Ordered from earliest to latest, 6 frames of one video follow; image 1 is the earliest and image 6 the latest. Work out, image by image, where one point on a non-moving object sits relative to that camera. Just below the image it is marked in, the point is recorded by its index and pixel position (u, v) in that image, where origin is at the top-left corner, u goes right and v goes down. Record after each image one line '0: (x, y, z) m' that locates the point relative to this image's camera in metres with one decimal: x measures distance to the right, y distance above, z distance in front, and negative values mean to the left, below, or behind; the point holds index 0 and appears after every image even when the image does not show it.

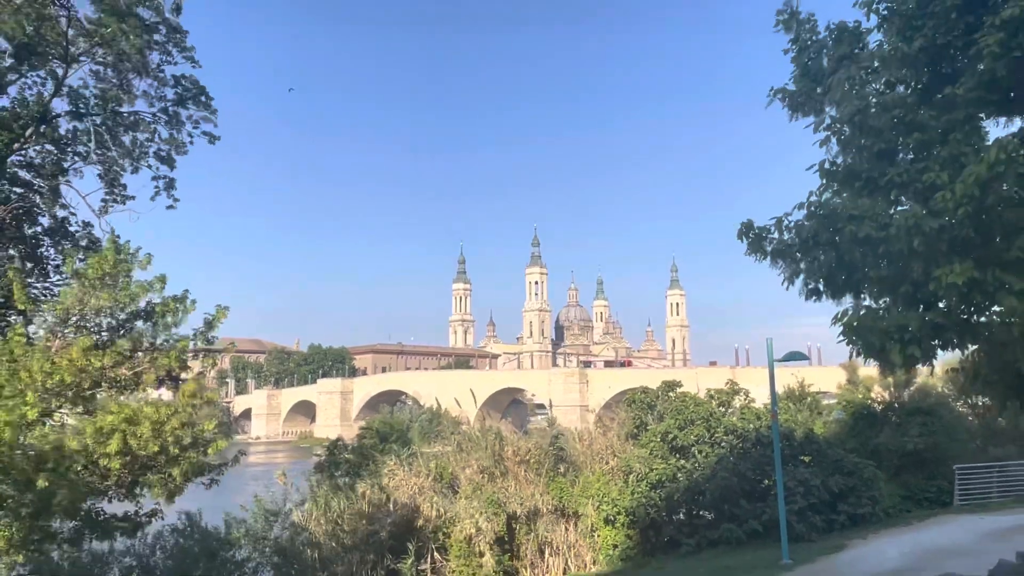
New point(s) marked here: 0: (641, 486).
0: (+1.9, -3.1, +11.3) m
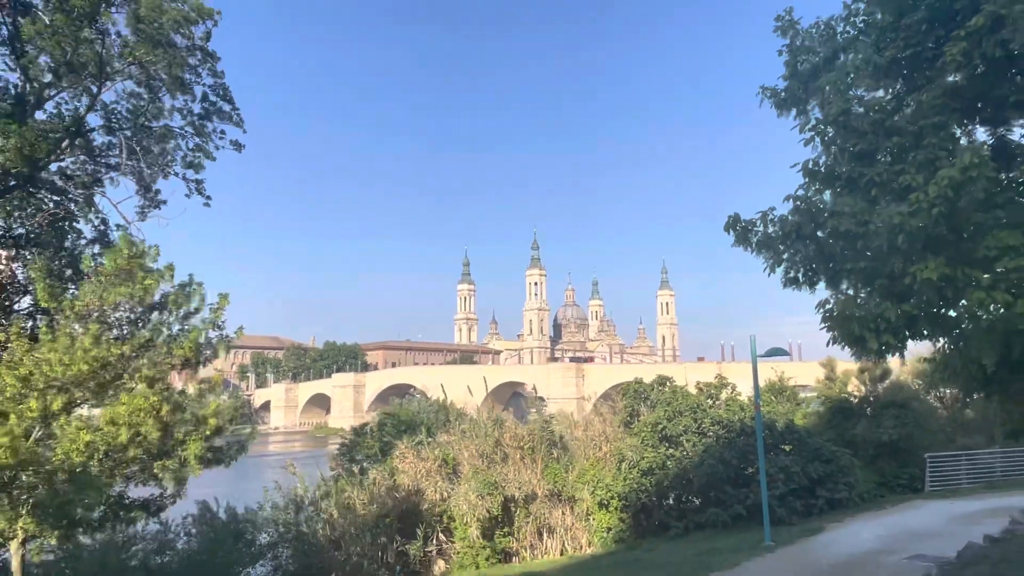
0: (+1.9, -3.1, +11.8) m
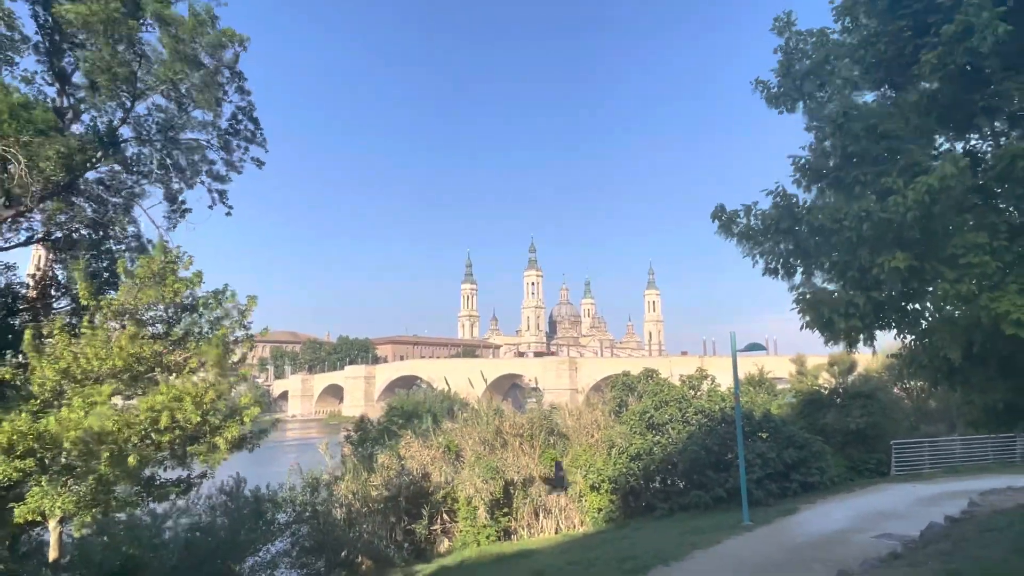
0: (+1.9, -3.0, +12.5) m
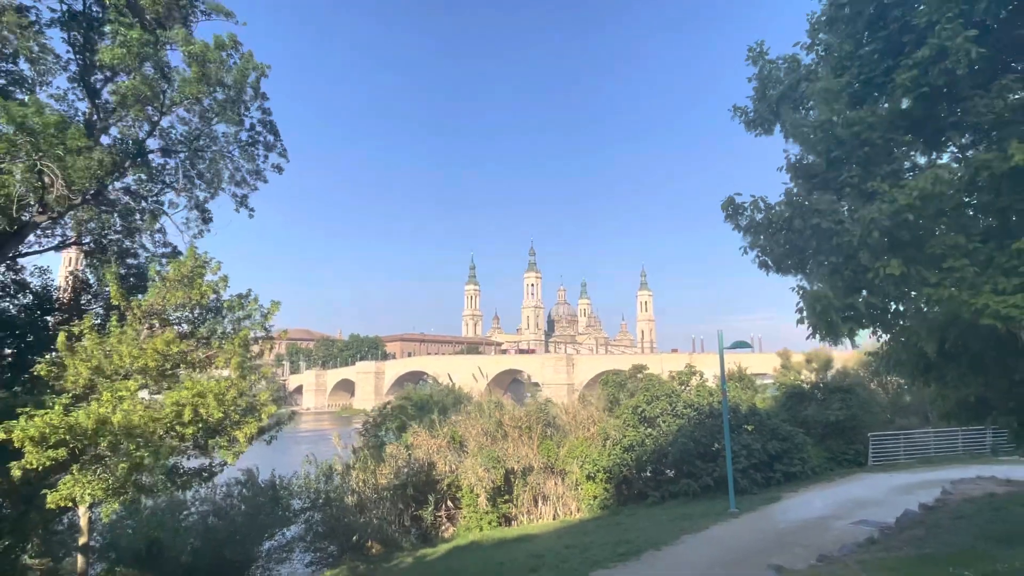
0: (+2.0, -3.0, +13.1) m
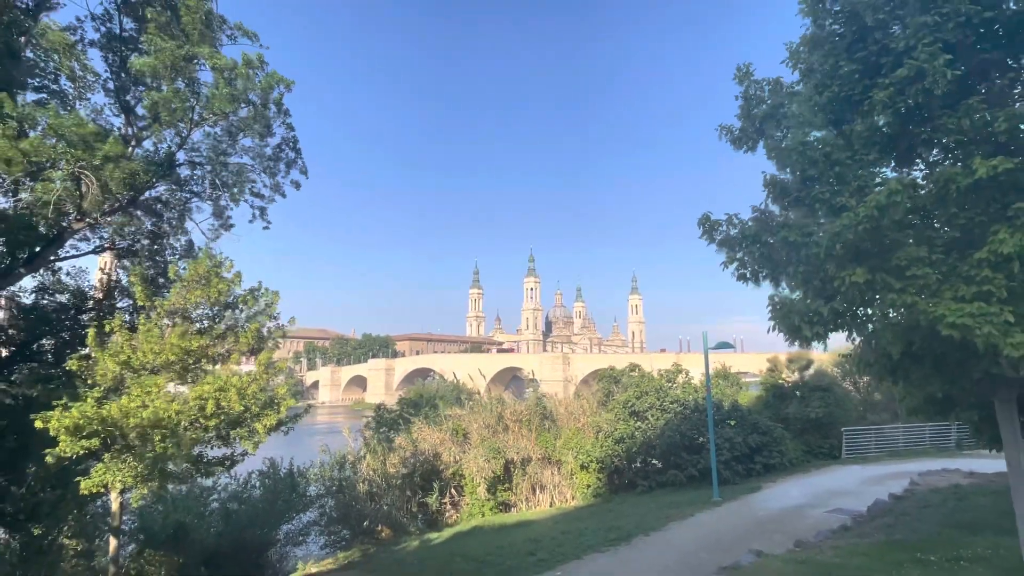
0: (+2.0, -3.1, +13.9) m
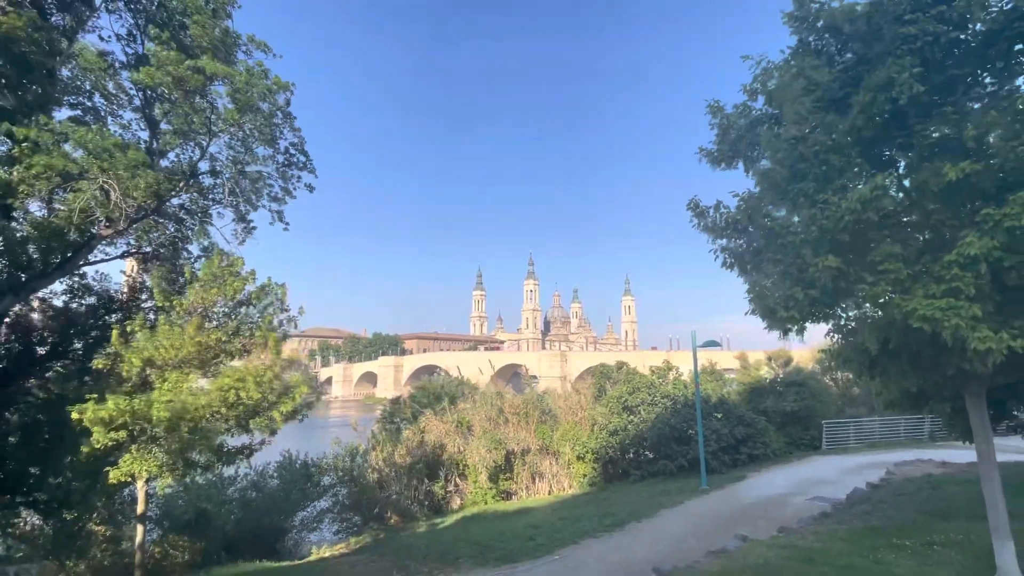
0: (+2.0, -3.1, +14.5) m
